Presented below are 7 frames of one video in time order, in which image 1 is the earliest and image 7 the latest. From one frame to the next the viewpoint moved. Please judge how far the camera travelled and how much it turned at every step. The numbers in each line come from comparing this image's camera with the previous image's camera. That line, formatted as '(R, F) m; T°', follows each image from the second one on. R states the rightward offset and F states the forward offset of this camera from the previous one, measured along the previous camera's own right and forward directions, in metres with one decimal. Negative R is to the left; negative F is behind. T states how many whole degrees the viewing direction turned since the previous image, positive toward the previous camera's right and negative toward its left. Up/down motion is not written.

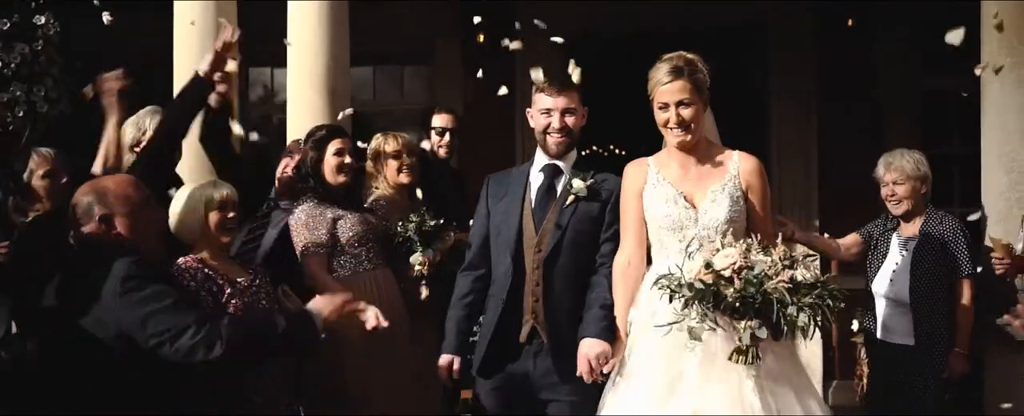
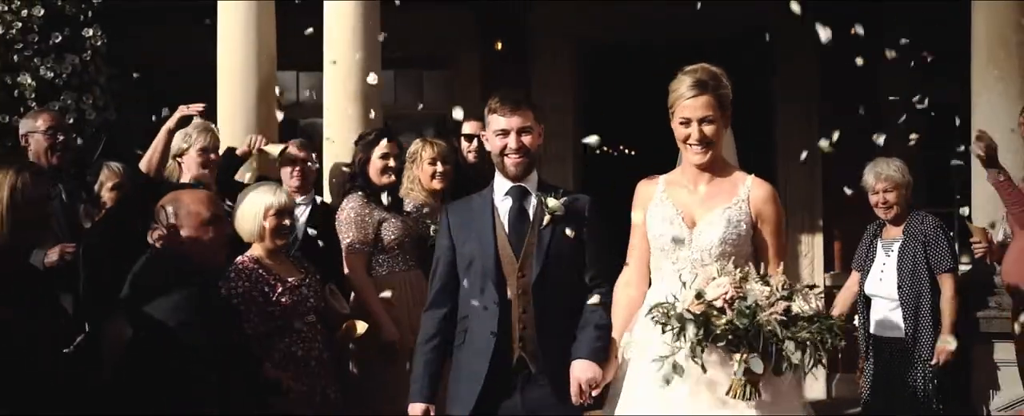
(-0.1, -0.4) m; 0°
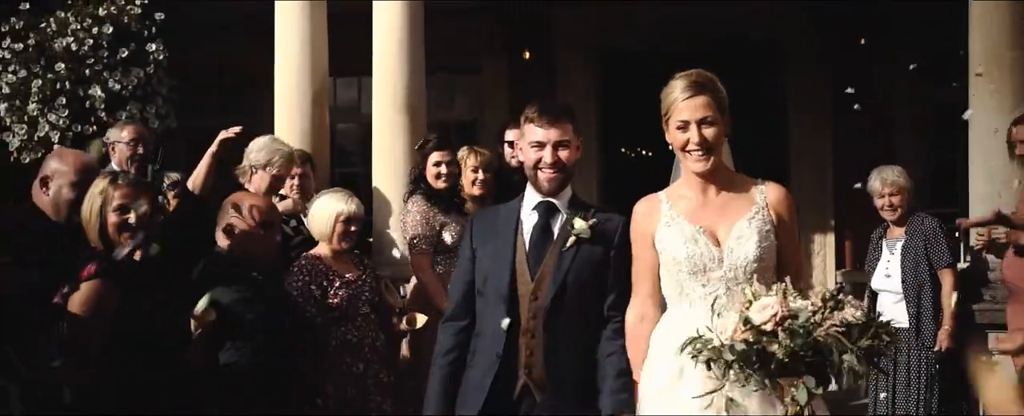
(-0.1, -0.5) m; -1°
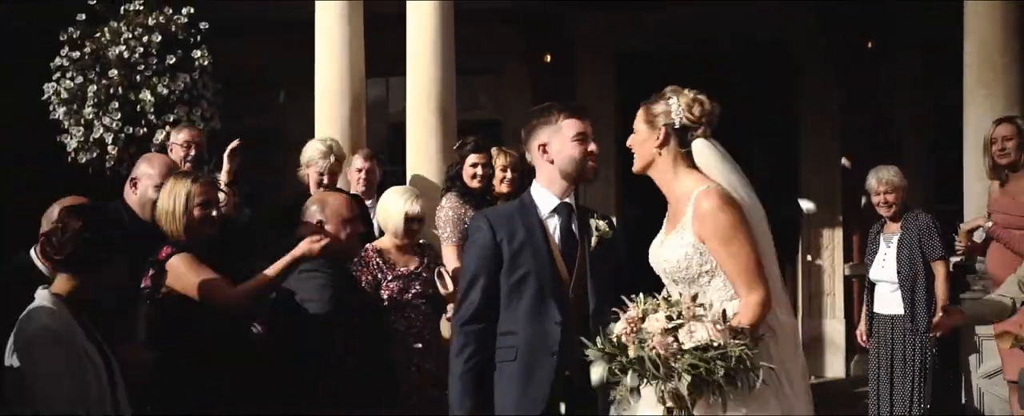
(0.0, -0.5) m; -1°
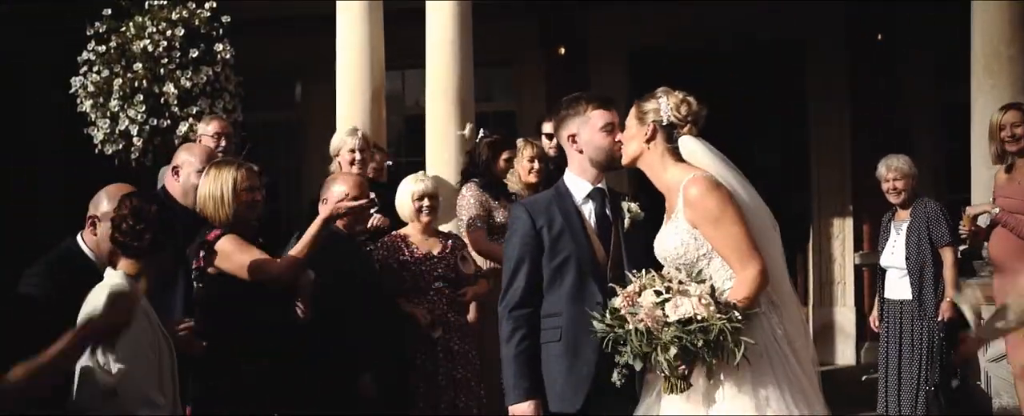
(-0.1, -0.2) m; 0°
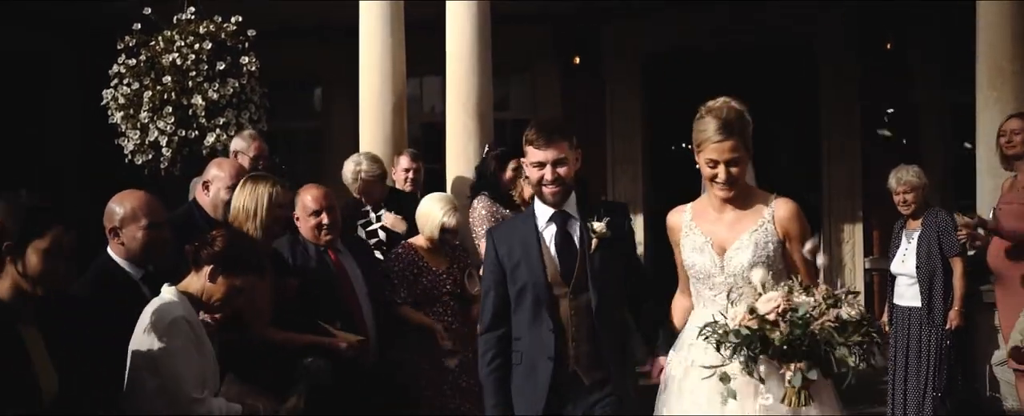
(0.0, -0.2) m; -1°
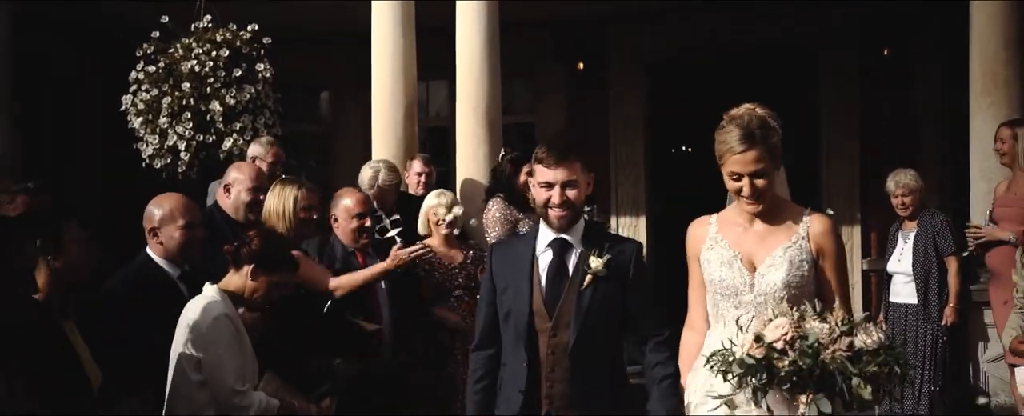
(-0.1, -0.2) m; 0°
